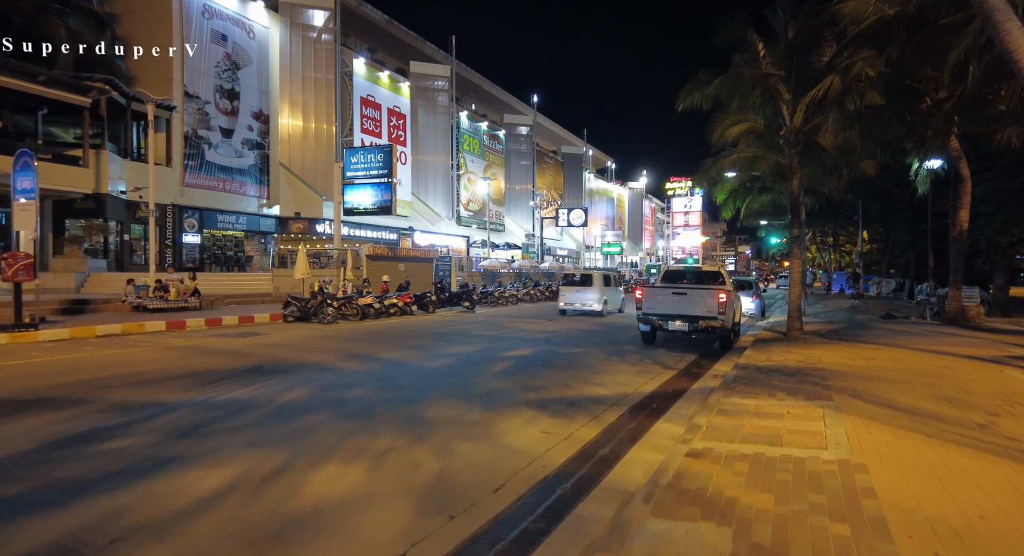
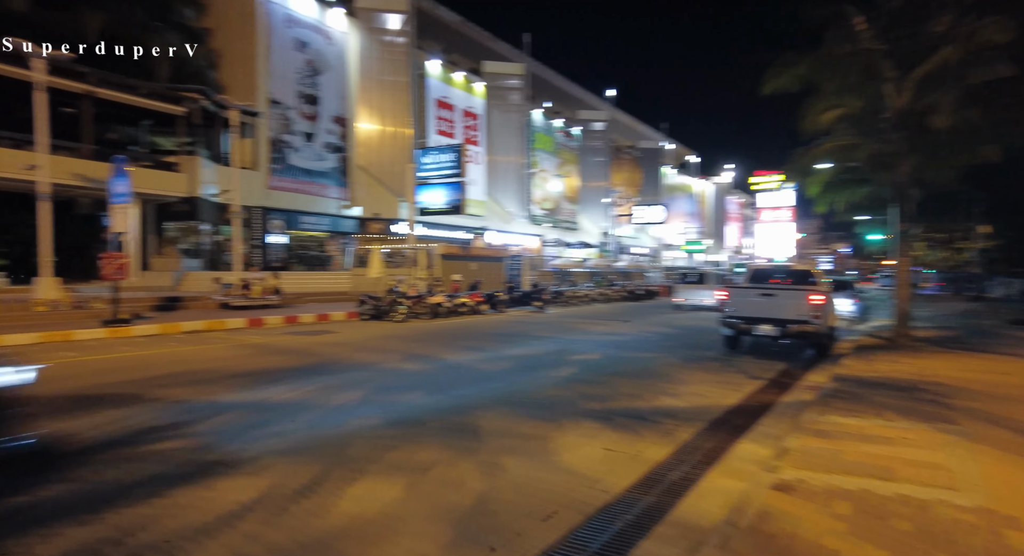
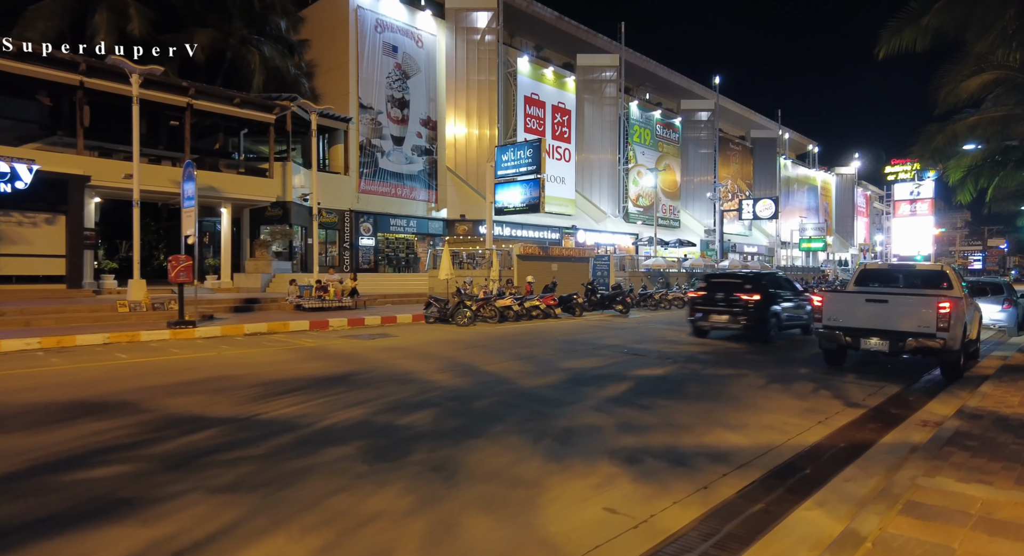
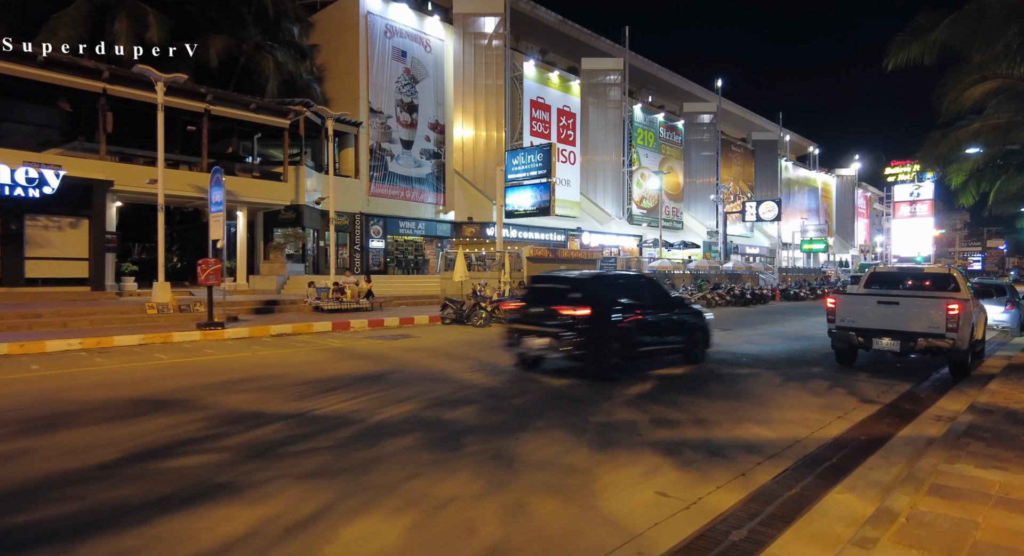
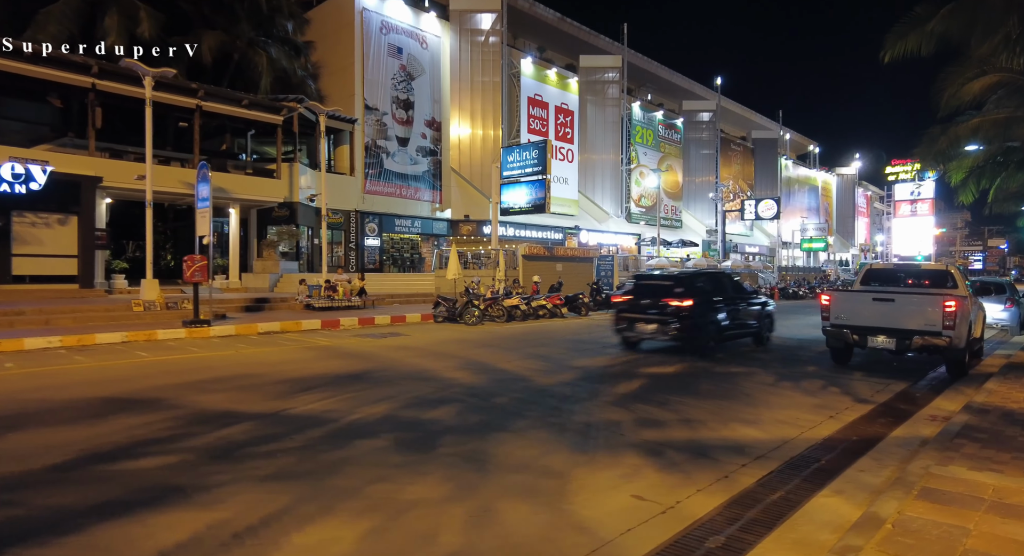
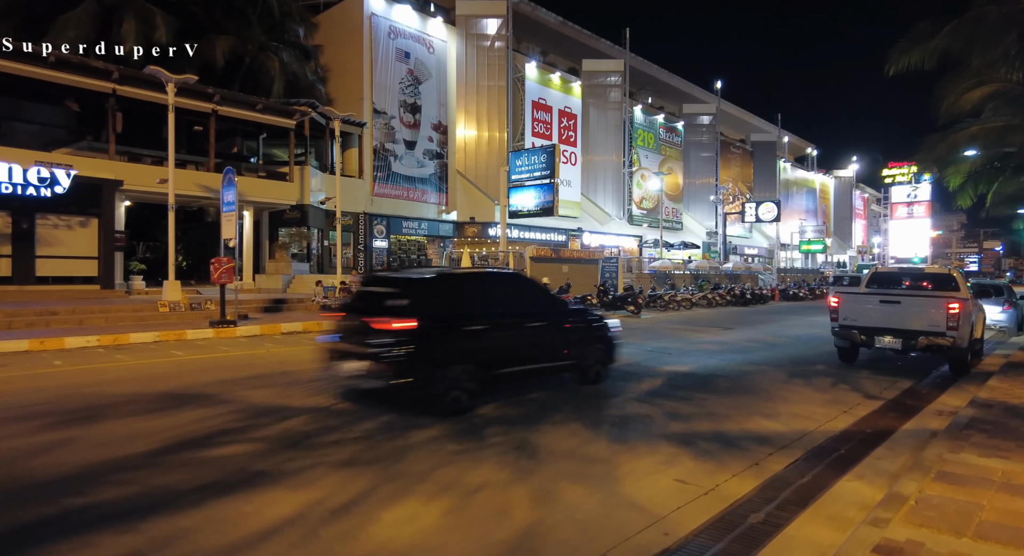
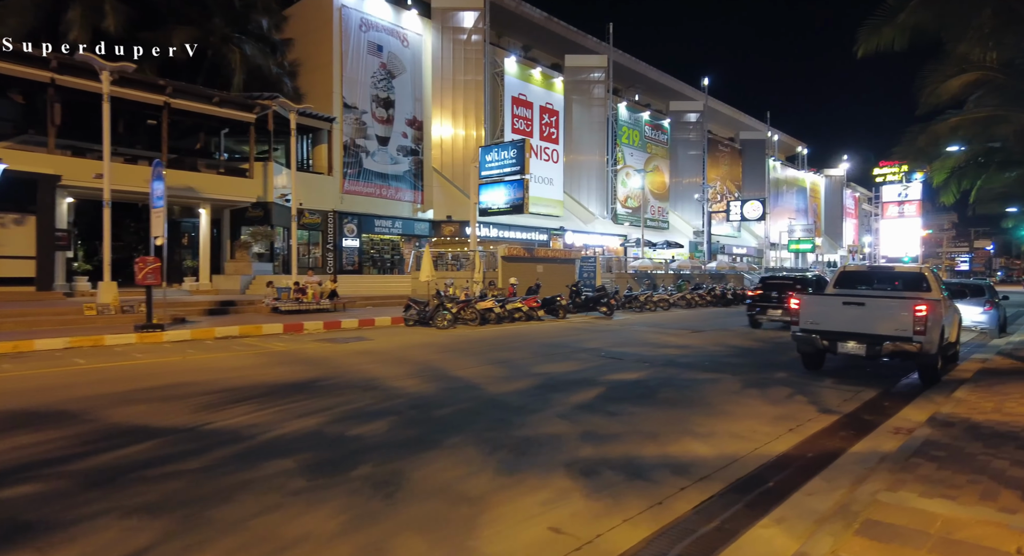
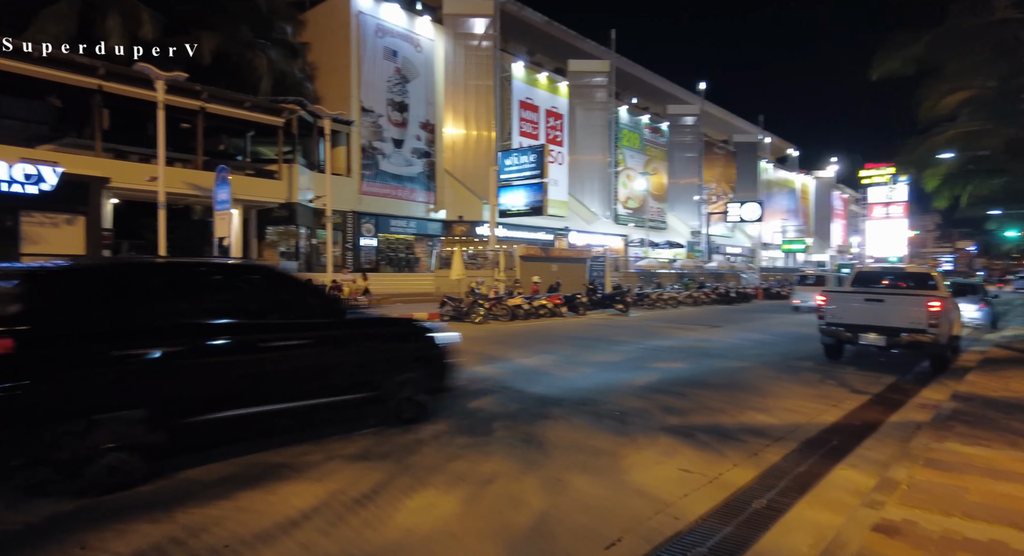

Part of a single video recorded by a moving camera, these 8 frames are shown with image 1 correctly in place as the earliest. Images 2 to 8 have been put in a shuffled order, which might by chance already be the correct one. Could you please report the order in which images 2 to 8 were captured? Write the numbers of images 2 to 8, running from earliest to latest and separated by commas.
2, 8, 6, 4, 5, 3, 7
